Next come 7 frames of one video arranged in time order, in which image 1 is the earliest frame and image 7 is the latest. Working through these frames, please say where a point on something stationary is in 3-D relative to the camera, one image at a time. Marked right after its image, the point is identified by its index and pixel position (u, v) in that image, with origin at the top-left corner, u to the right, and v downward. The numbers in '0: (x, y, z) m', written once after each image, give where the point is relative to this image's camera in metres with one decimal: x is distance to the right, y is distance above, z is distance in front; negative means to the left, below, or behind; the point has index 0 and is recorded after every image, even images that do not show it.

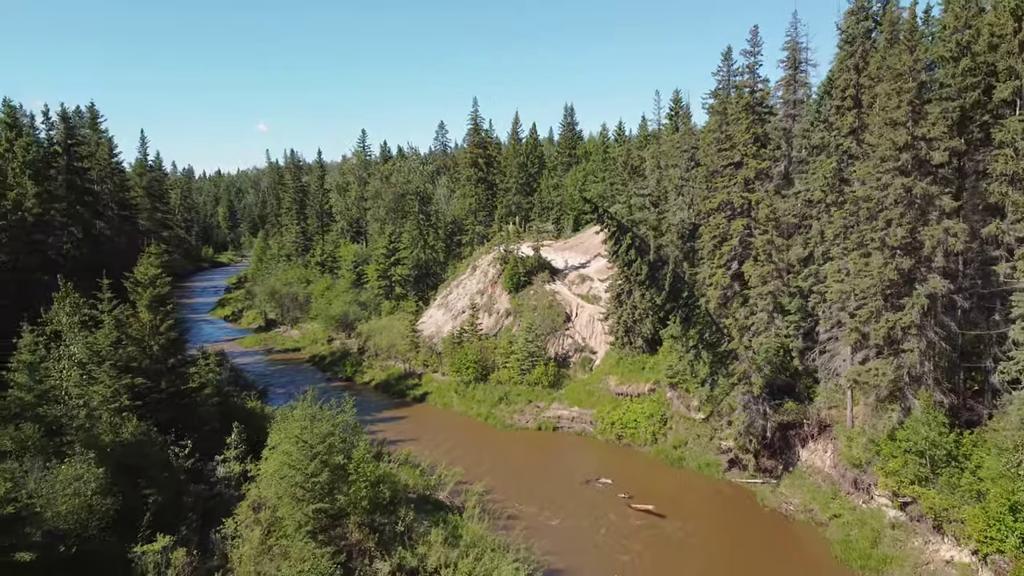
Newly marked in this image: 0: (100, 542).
0: (-7.8, -4.9, +15.0) m
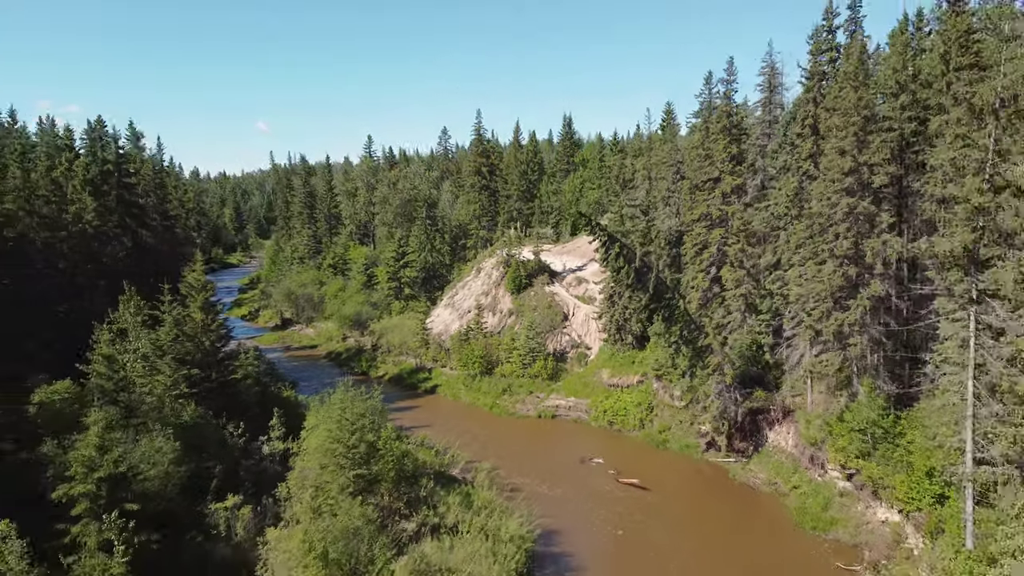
0: (-7.7, -5.1, +18.3) m
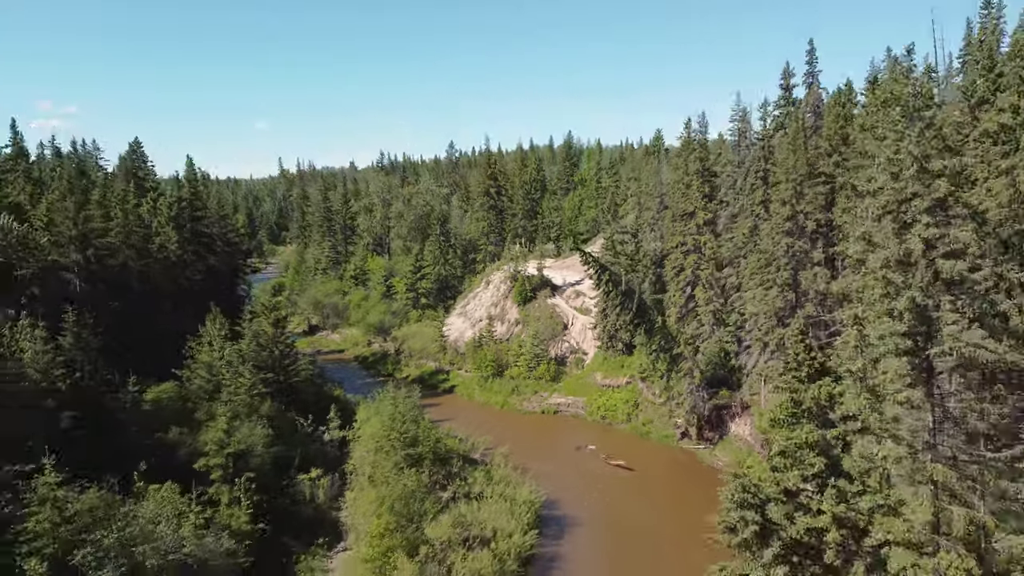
0: (-7.3, -5.9, +24.3) m
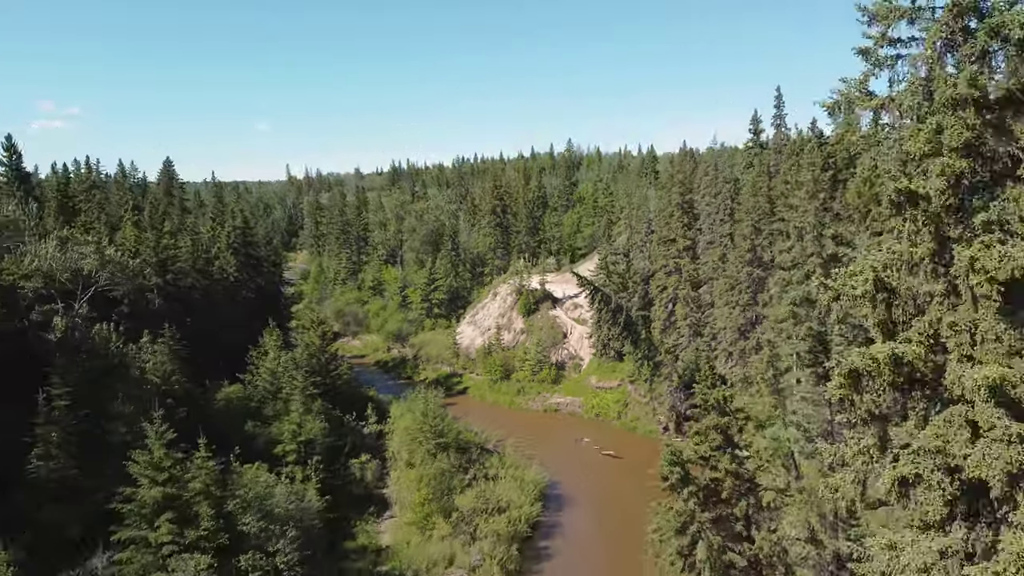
0: (-6.9, -6.7, +30.3) m
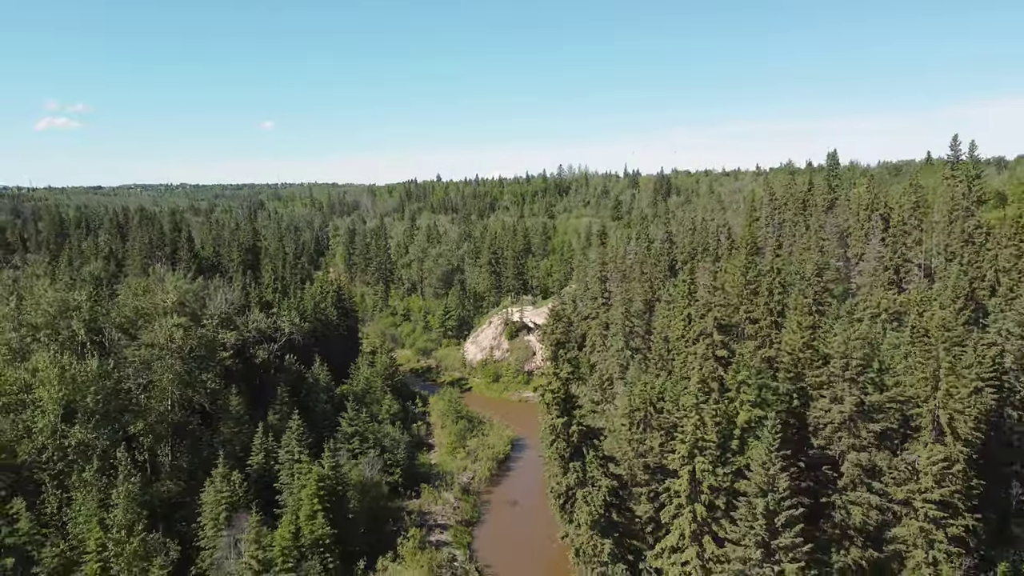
0: (-8.2, -10.3, +58.4) m
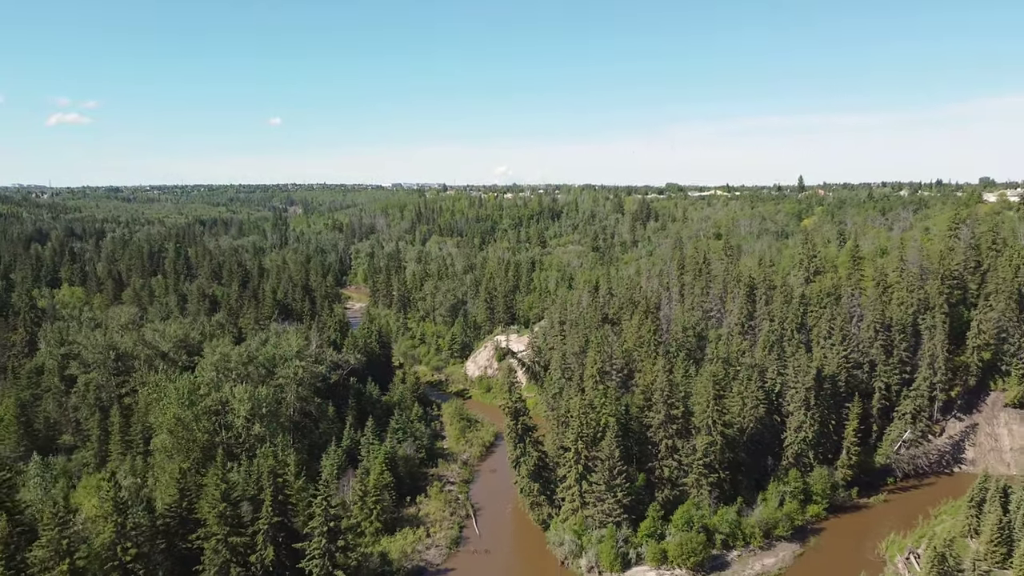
0: (-10.0, -15.7, +89.8) m
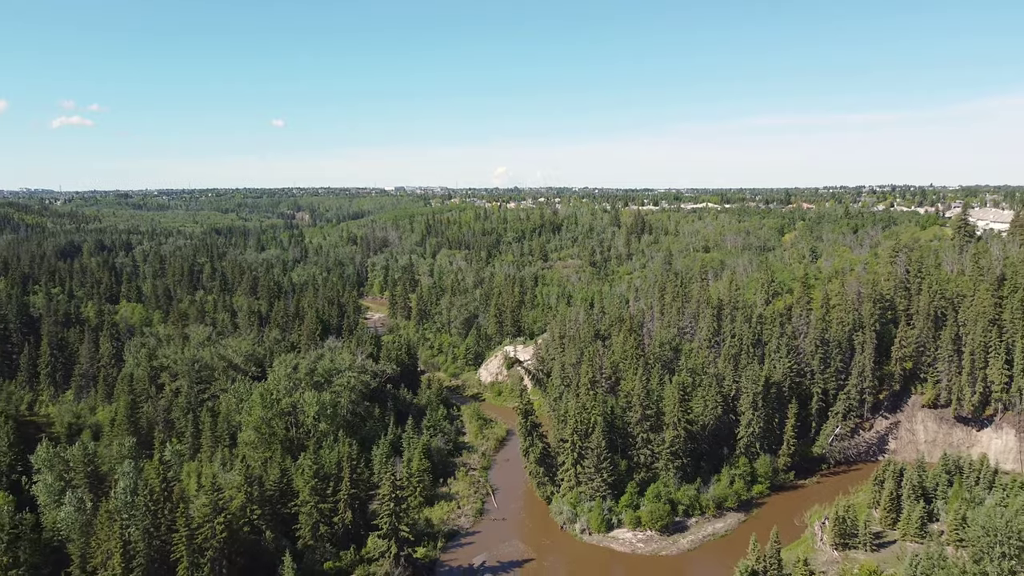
0: (-8.8, -18.8, +108.5) m
